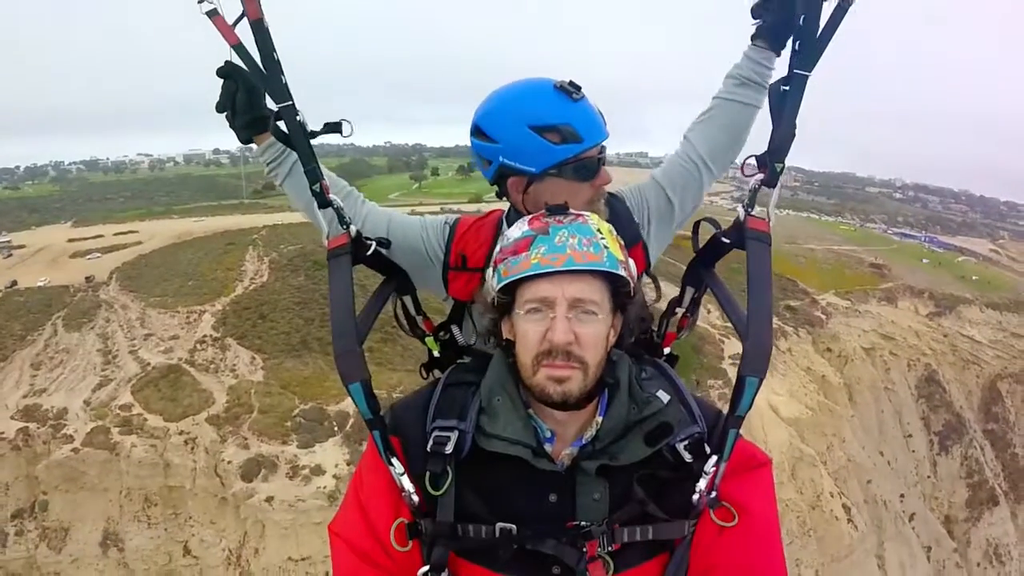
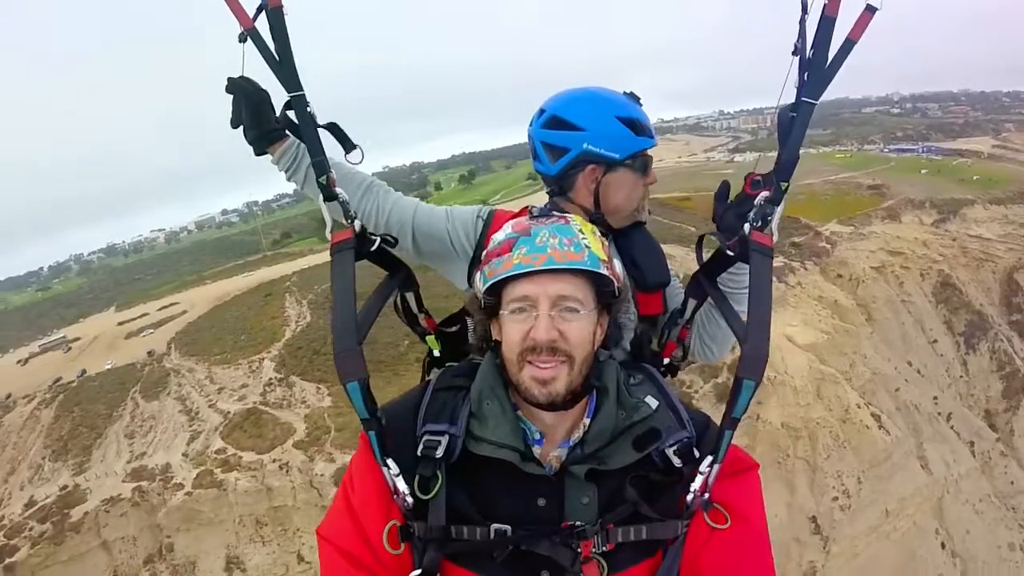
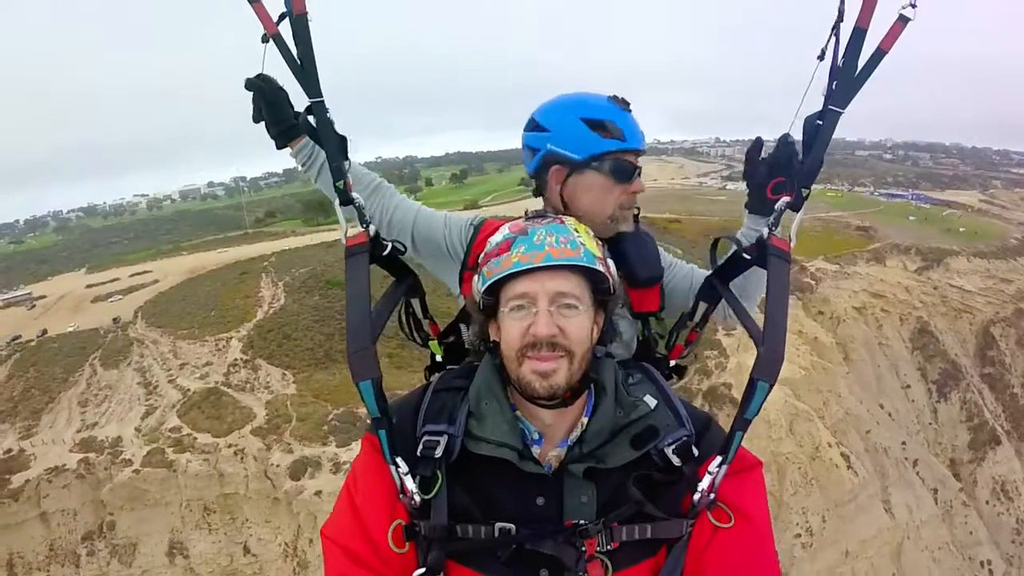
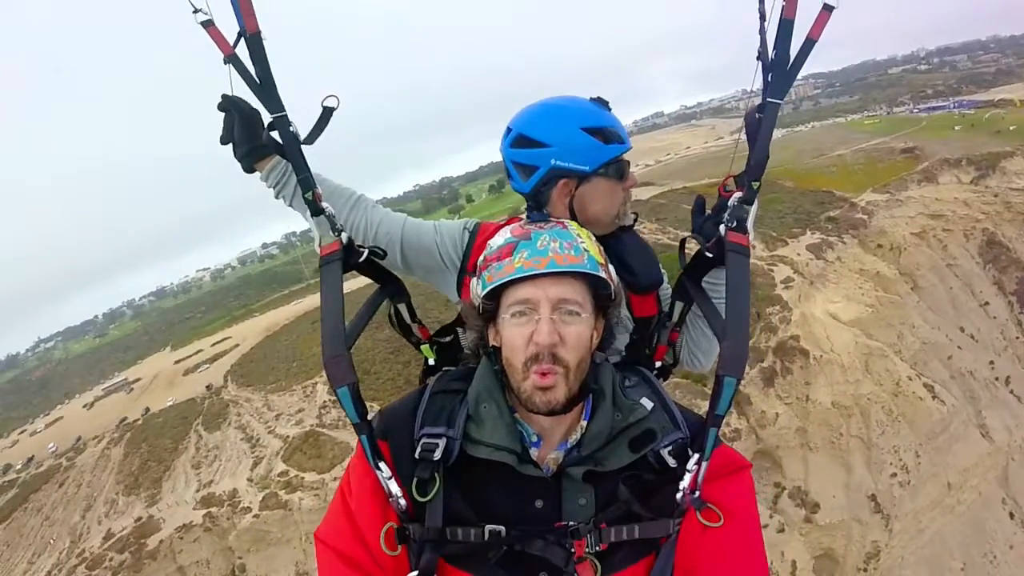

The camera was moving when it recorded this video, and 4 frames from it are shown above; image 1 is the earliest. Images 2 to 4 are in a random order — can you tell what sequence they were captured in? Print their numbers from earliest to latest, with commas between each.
3, 2, 4
